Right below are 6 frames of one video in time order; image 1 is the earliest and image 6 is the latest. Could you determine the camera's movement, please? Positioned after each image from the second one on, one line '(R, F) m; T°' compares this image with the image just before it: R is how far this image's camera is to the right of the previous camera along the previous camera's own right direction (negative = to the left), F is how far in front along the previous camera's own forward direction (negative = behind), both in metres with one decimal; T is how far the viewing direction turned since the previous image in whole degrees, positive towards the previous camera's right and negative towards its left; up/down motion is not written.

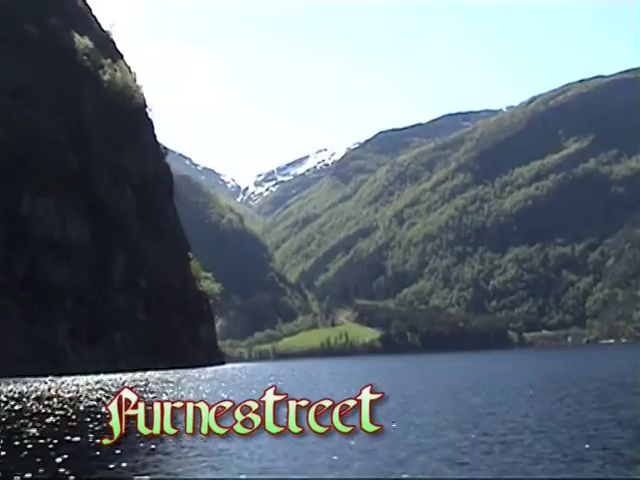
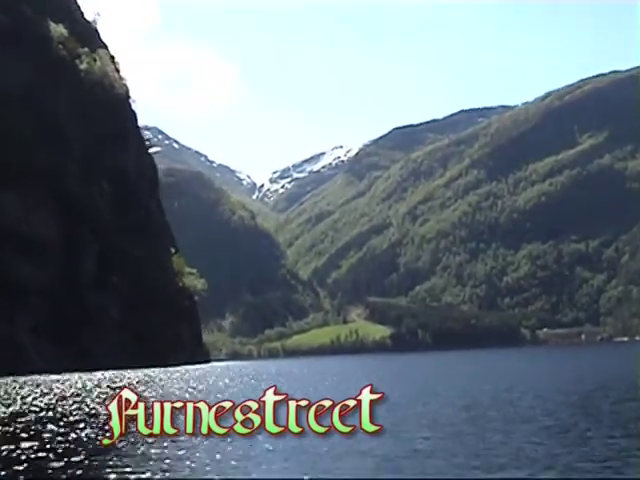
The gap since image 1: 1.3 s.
(+0.4, +0.6) m; -1°
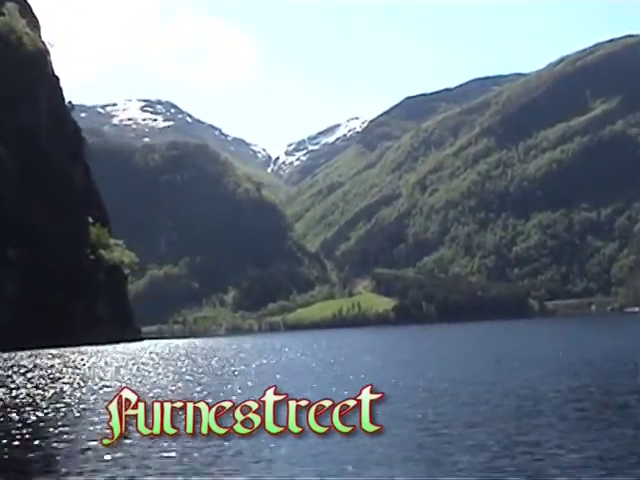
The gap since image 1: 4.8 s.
(+1.1, +1.7) m; -1°
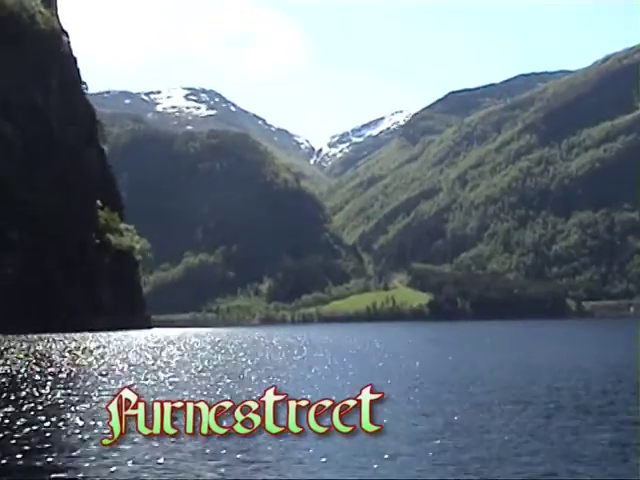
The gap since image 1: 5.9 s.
(+0.3, +0.5) m; -2°
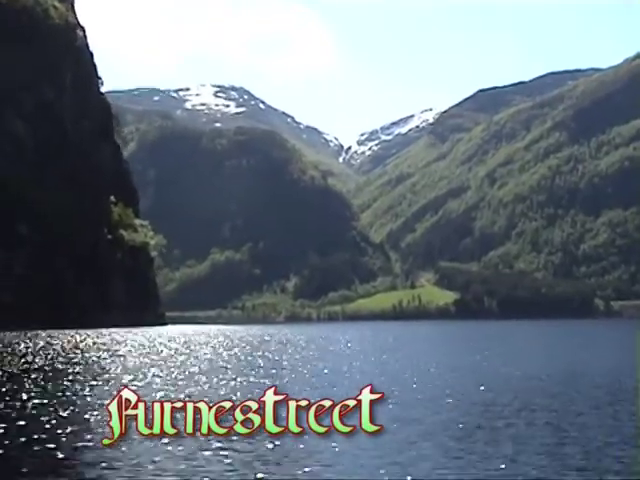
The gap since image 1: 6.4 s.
(+0.2, +0.2) m; -1°
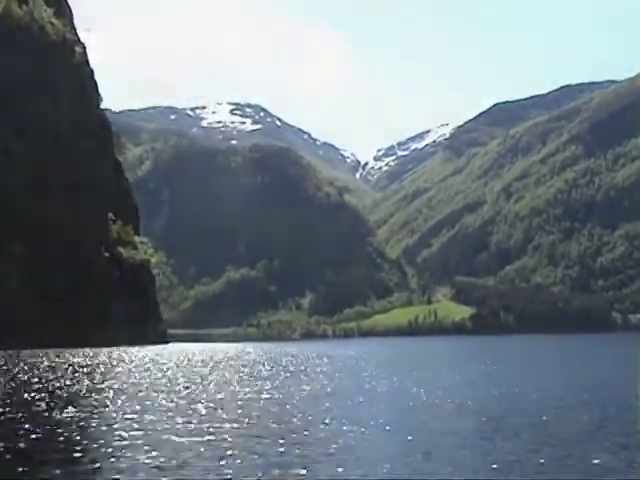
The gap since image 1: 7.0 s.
(+0.2, +0.2) m; -1°
